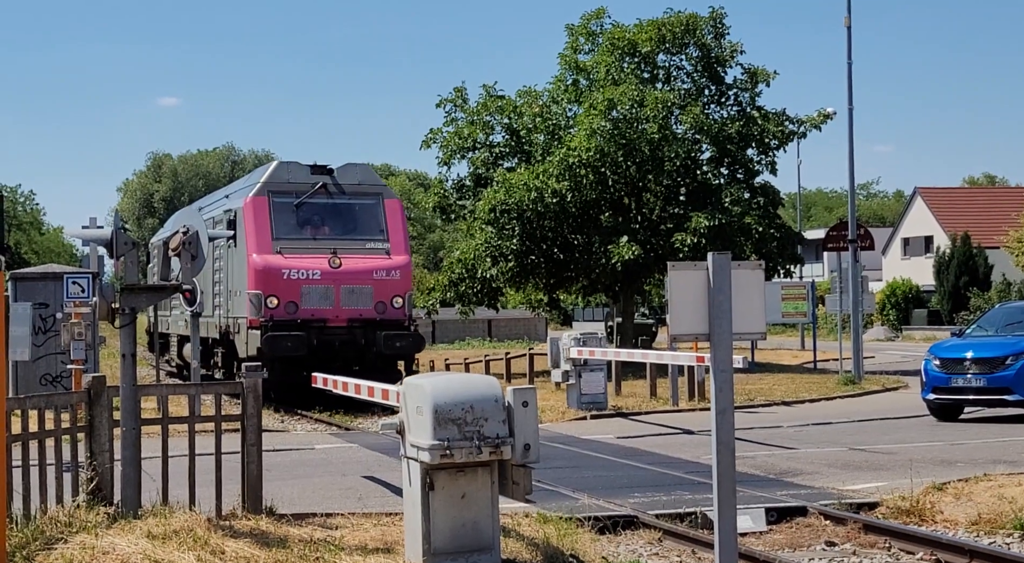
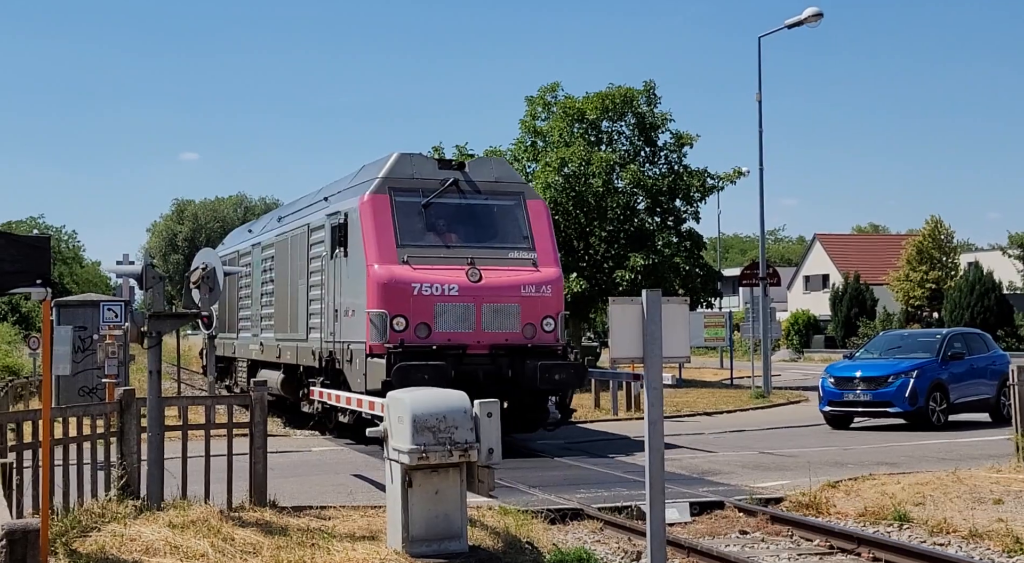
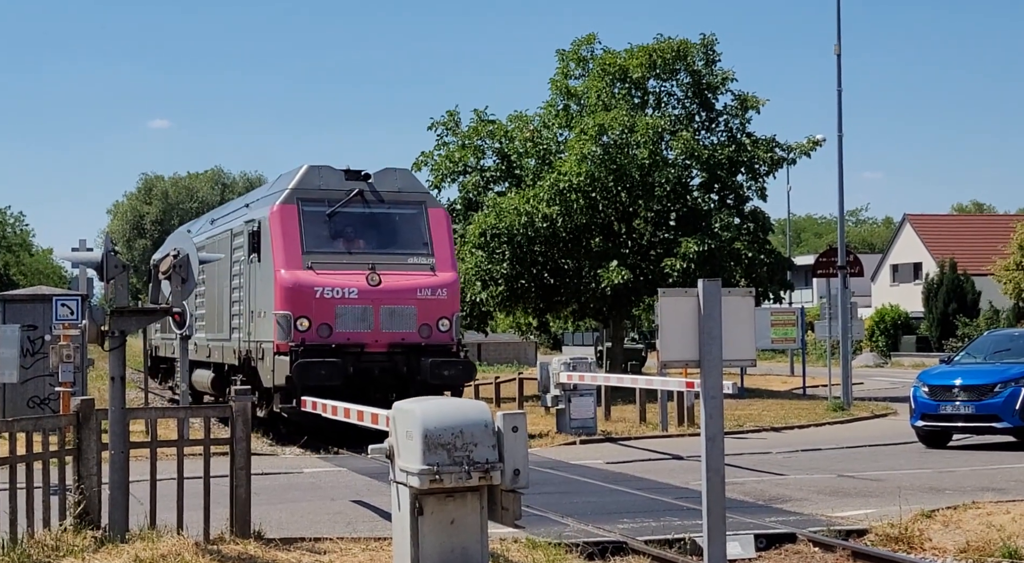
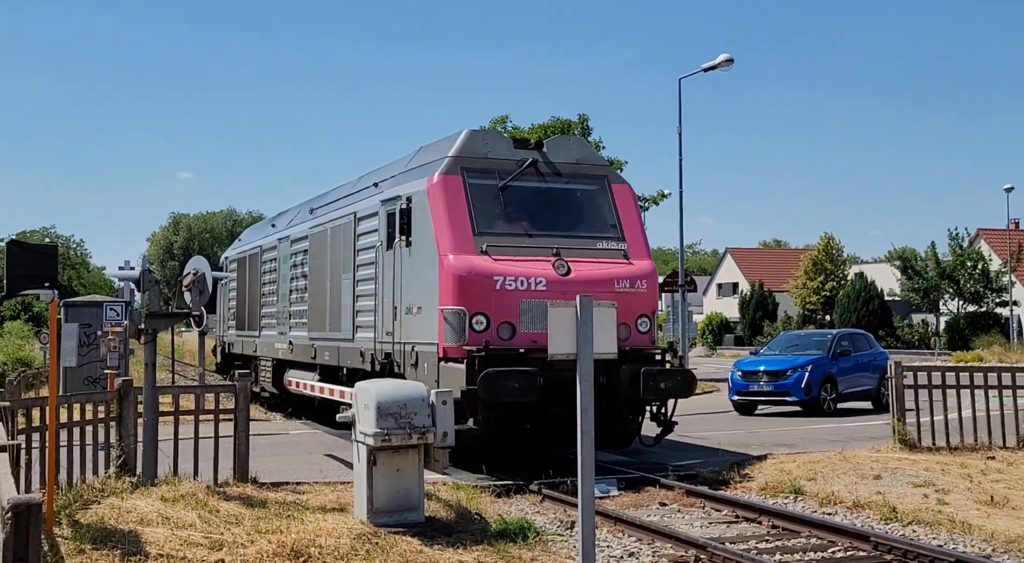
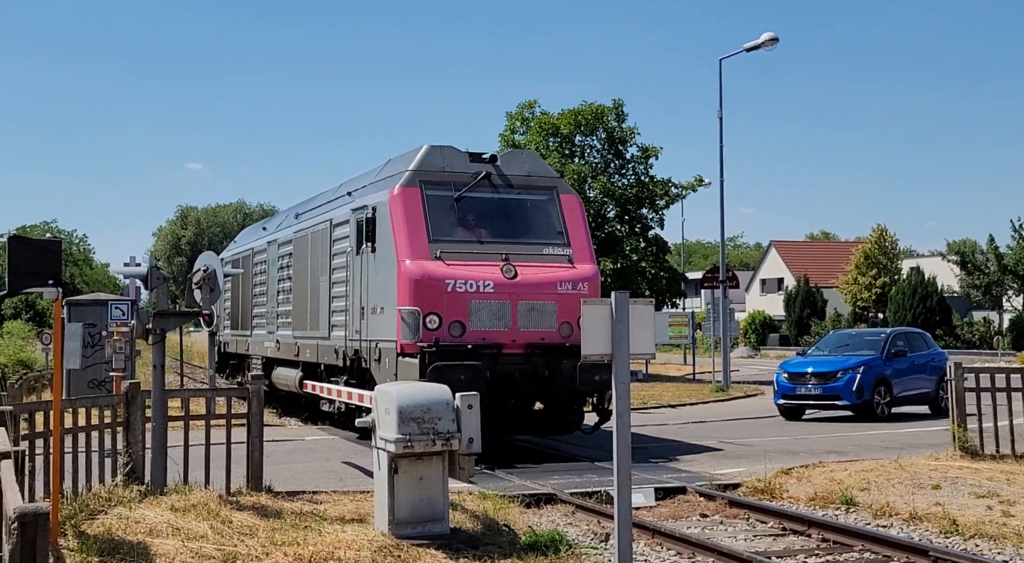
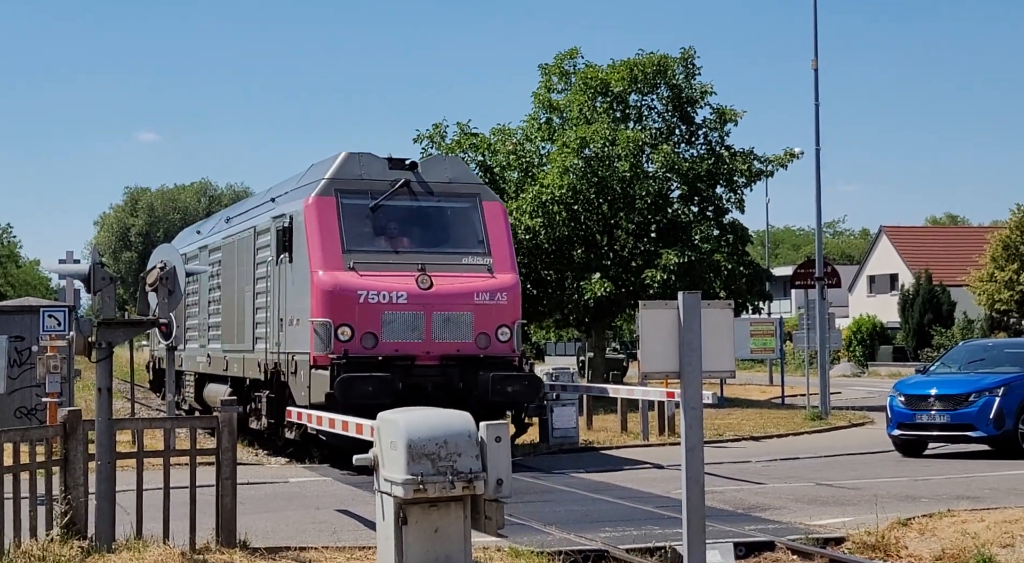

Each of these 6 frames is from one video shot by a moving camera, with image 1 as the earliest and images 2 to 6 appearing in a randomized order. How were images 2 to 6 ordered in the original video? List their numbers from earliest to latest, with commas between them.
3, 6, 2, 5, 4
